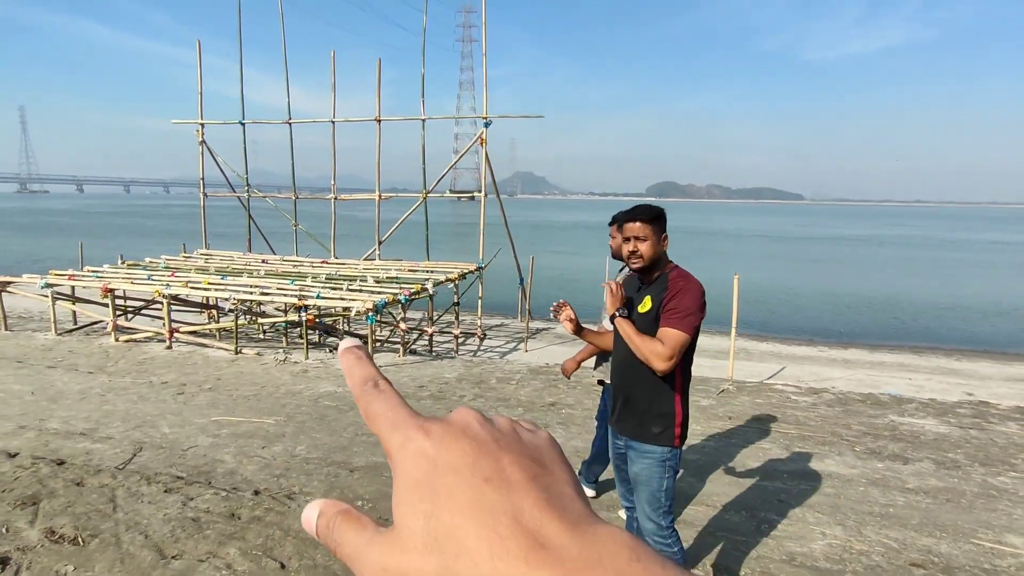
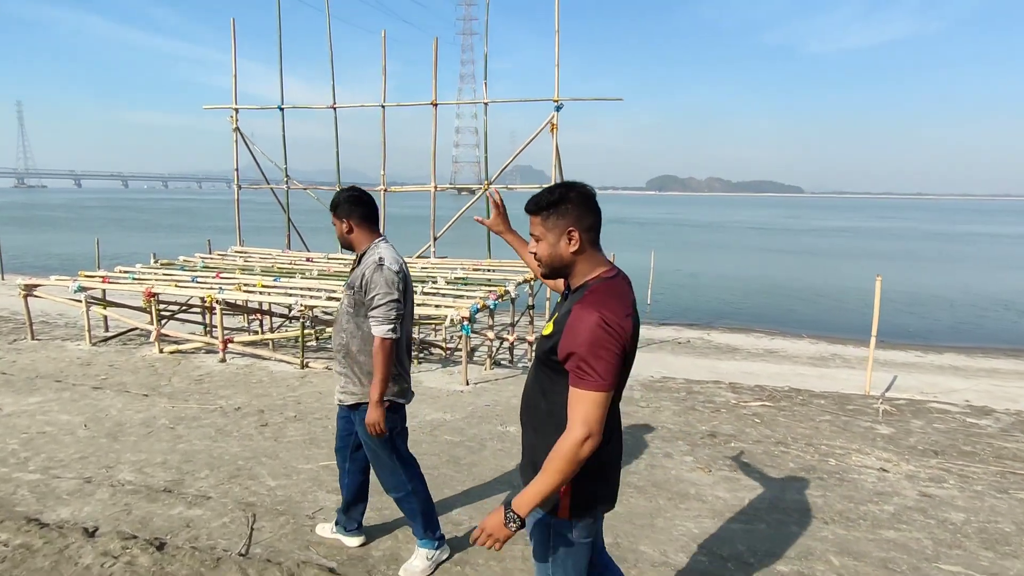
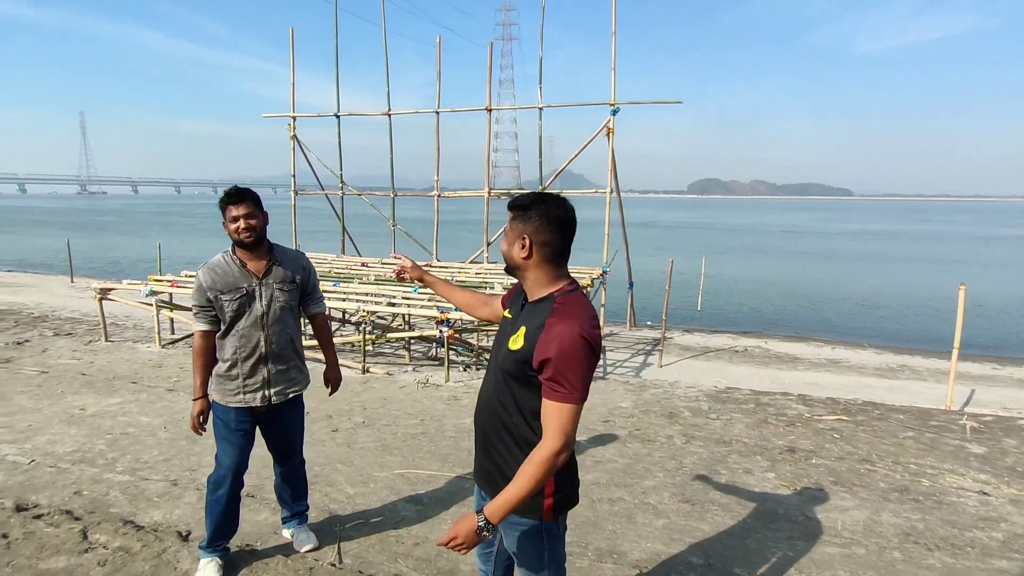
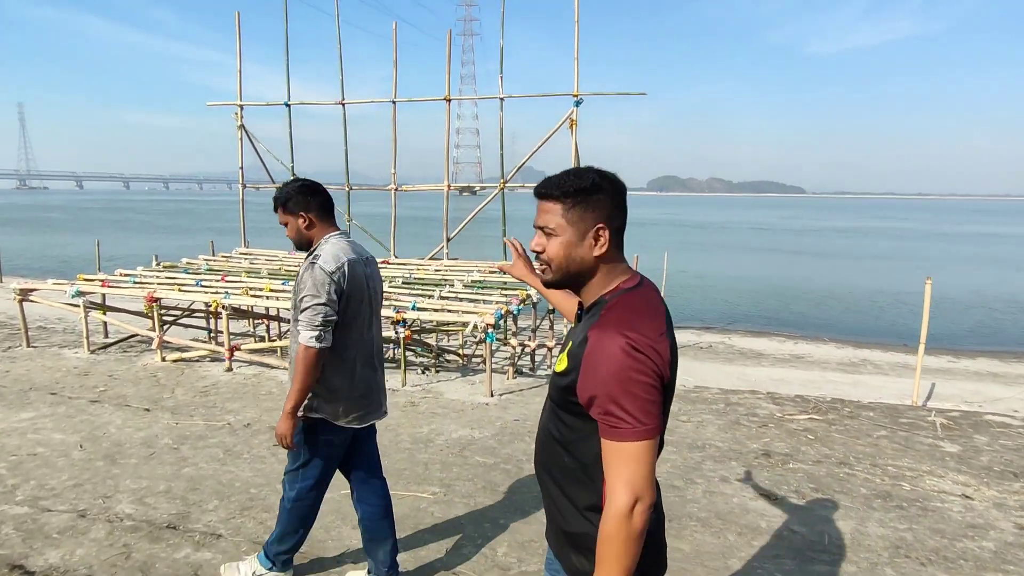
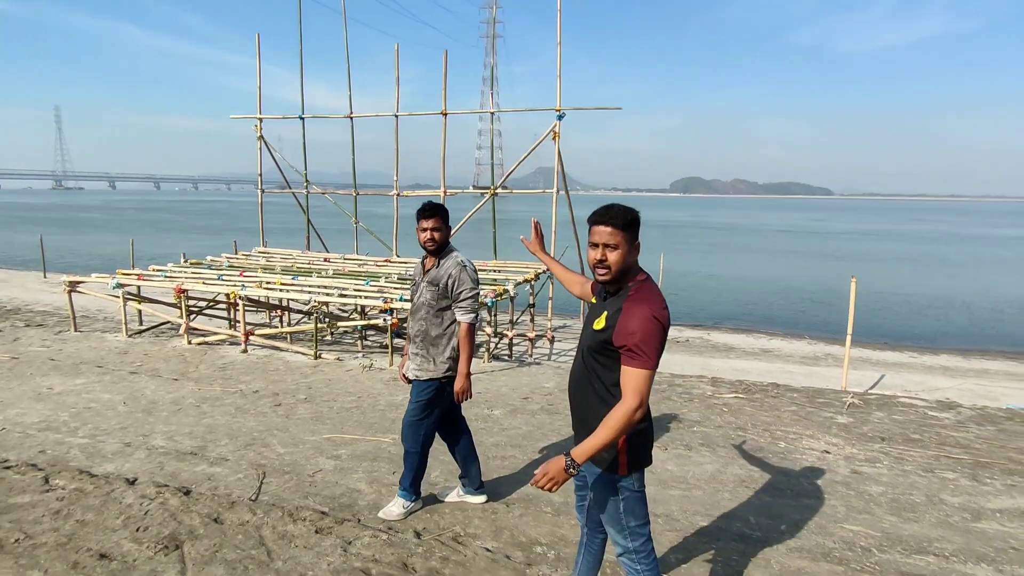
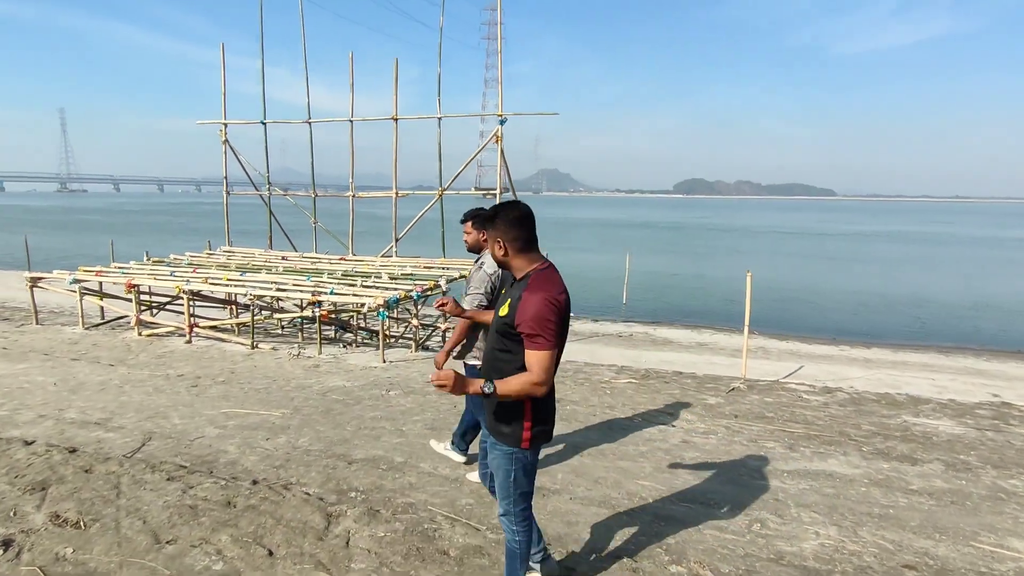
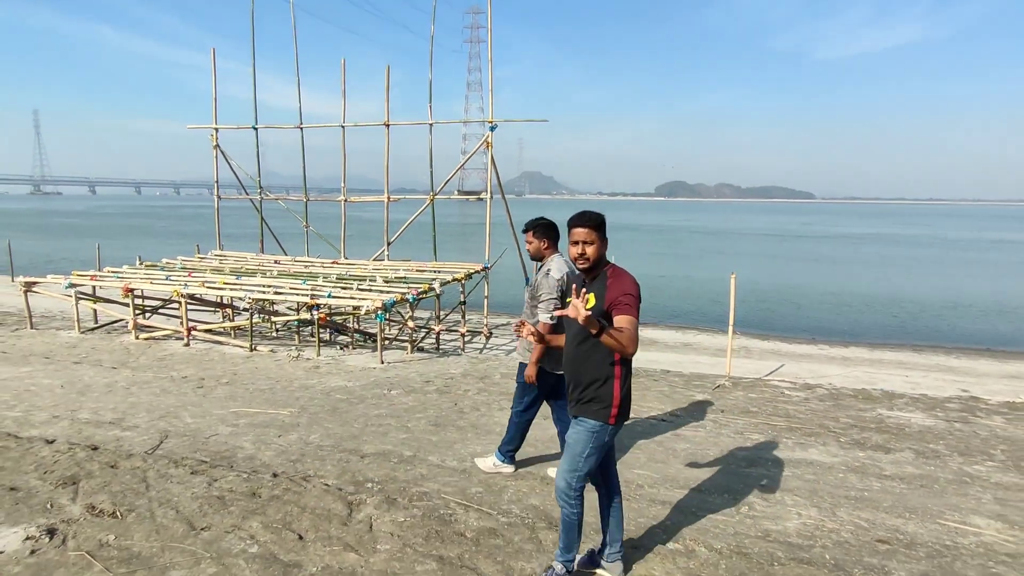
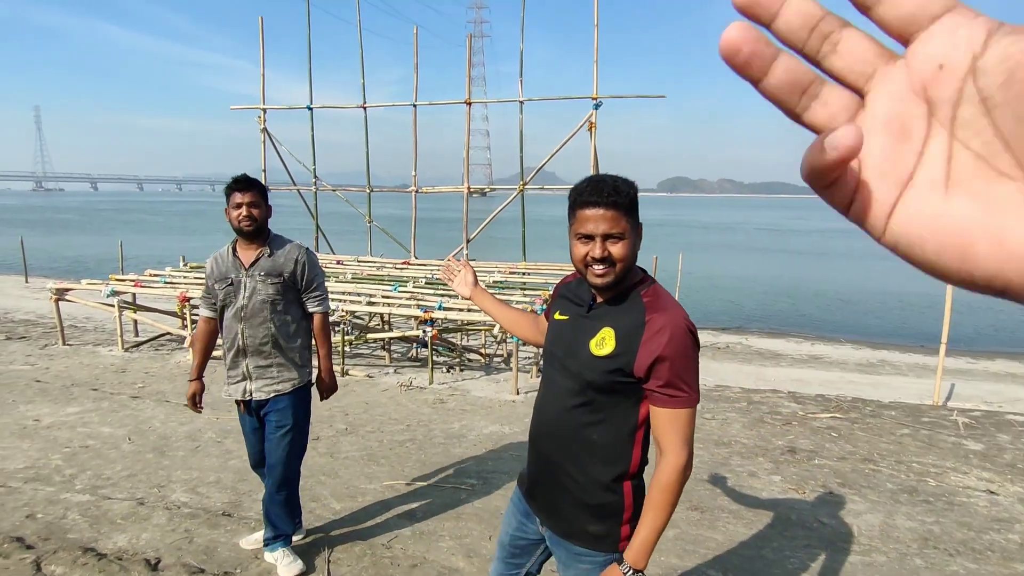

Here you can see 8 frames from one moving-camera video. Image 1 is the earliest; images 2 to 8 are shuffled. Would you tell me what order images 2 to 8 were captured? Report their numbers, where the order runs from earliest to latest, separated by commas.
7, 6, 5, 2, 4, 8, 3
